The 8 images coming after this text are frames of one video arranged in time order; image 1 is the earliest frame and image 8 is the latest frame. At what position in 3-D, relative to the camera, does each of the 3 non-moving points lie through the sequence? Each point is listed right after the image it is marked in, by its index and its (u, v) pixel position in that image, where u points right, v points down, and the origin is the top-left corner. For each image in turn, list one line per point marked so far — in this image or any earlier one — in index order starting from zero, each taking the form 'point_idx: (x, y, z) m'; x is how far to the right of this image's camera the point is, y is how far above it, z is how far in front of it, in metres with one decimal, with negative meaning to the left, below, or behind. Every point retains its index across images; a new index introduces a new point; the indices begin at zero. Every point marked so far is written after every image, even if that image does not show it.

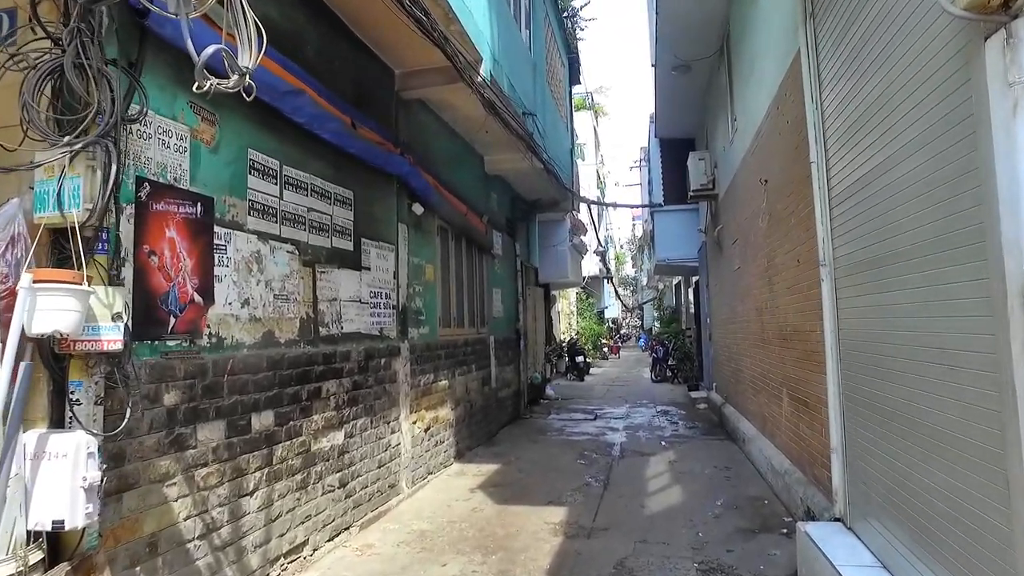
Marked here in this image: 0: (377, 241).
0: (-0.9, +0.3, +4.5) m
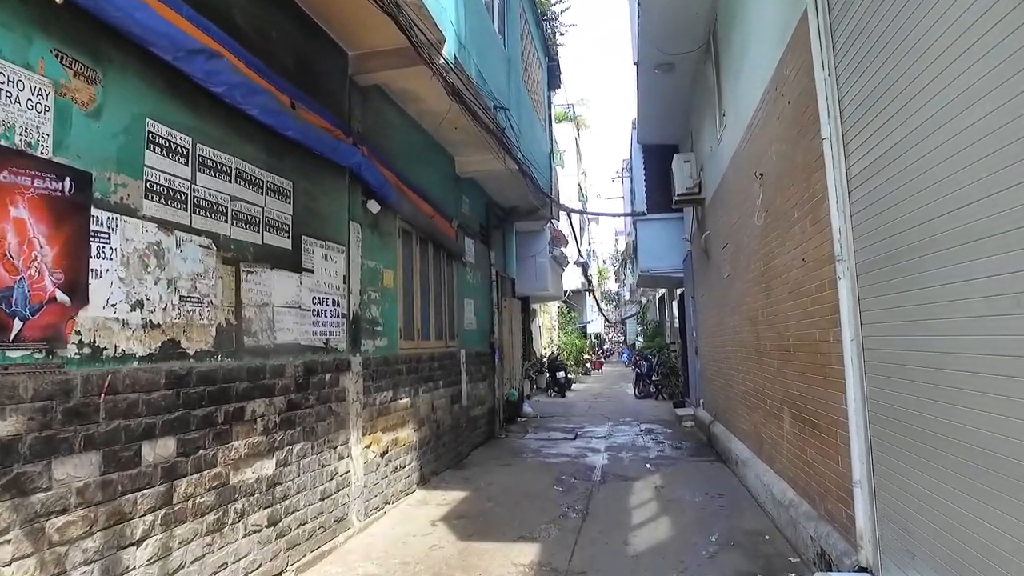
0: (-1.1, +0.3, +4.0) m
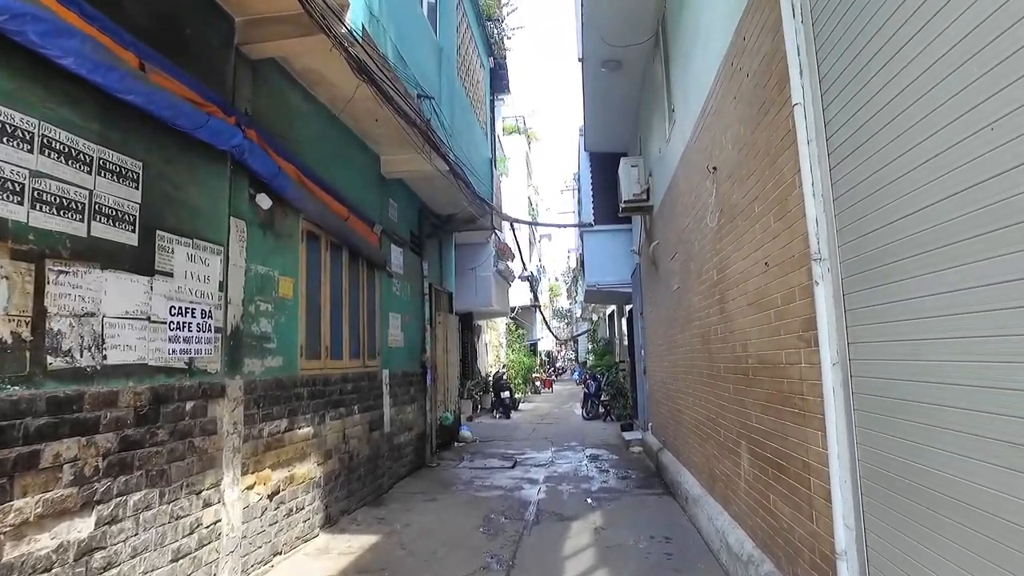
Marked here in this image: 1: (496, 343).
0: (-1.5, +0.2, +3.2) m
1: (-0.5, -1.5, +19.3) m
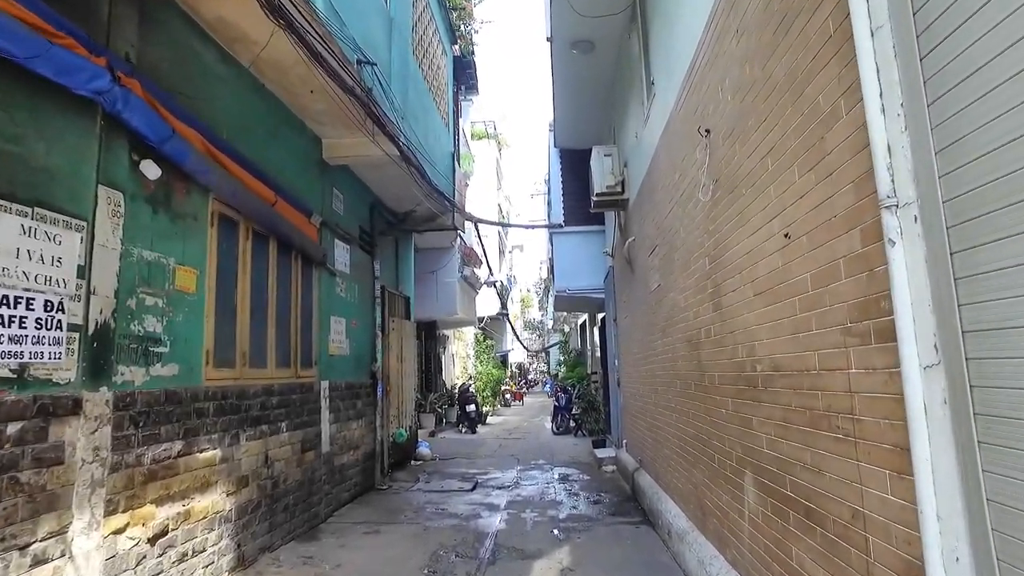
0: (-1.7, +0.3, +2.5) m
1: (-1.3, -1.7, +18.6) m
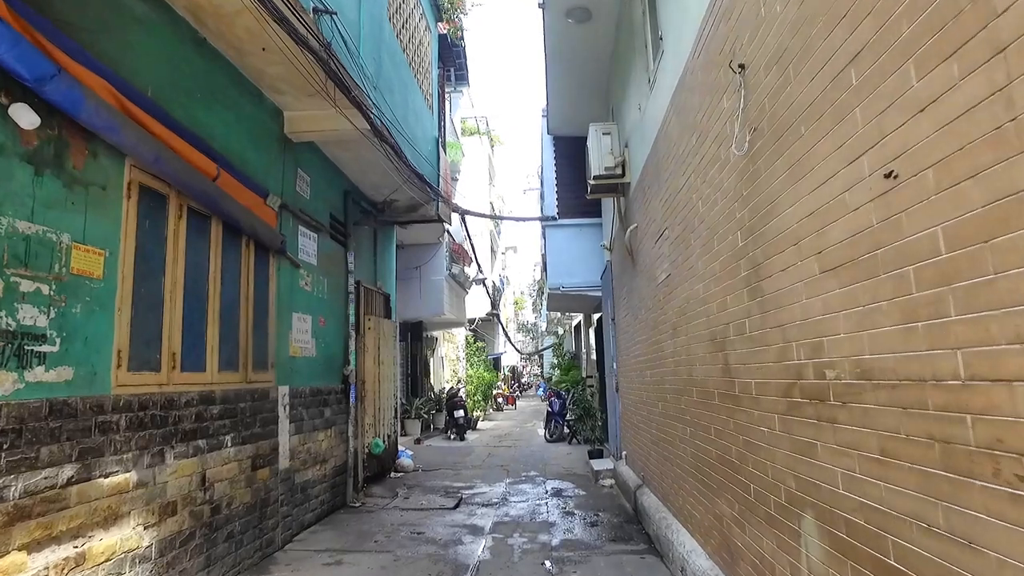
0: (-1.8, +0.3, +1.8) m
1: (-1.5, -1.7, +17.9) m
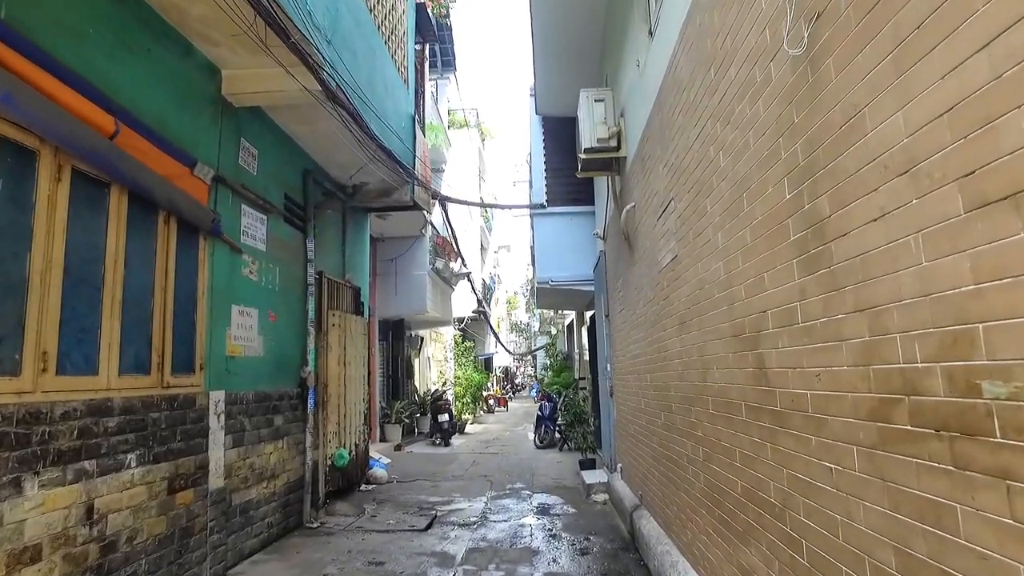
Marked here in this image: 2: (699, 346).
0: (-1.9, +0.4, +1.0) m
1: (-1.8, -1.7, +17.1) m
2: (+0.7, -0.2, +2.8) m
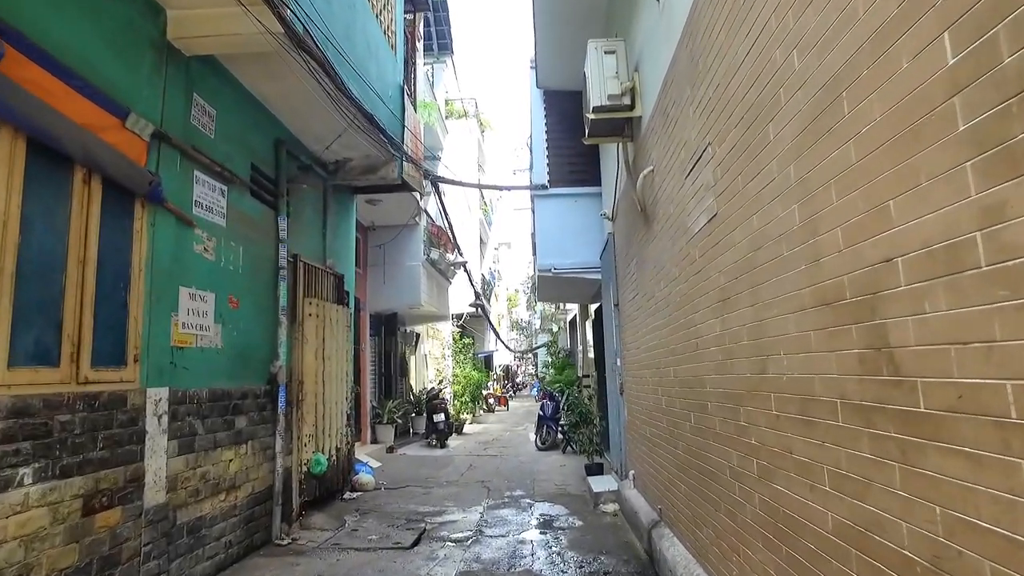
0: (-1.9, +0.5, +0.3) m
1: (-1.8, -1.5, +16.4) m
2: (+0.7, -0.1, +2.1) m
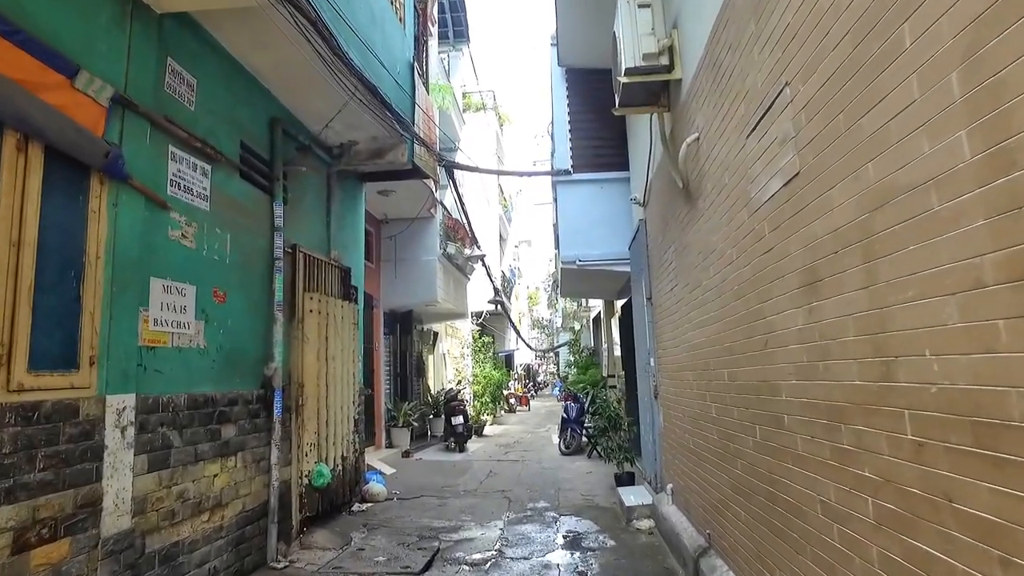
0: (-1.9, +0.6, -0.2) m
1: (-1.3, -1.5, +15.9) m
2: (+0.8, -0.1, +1.5) m
